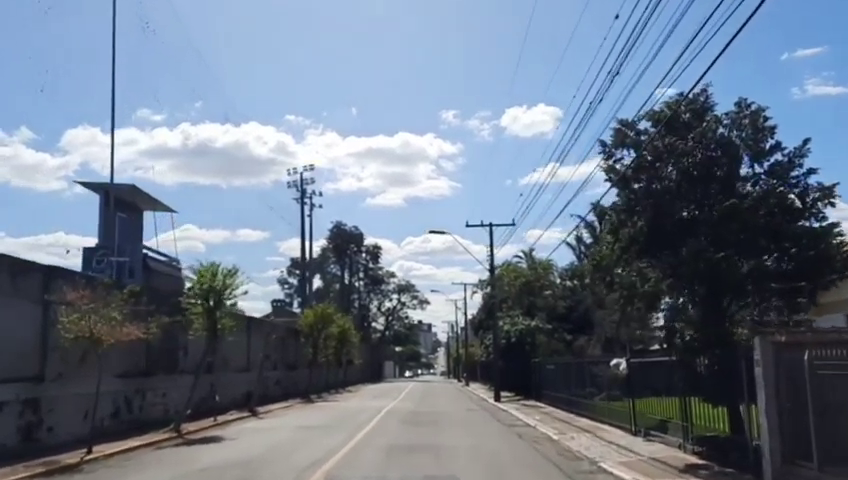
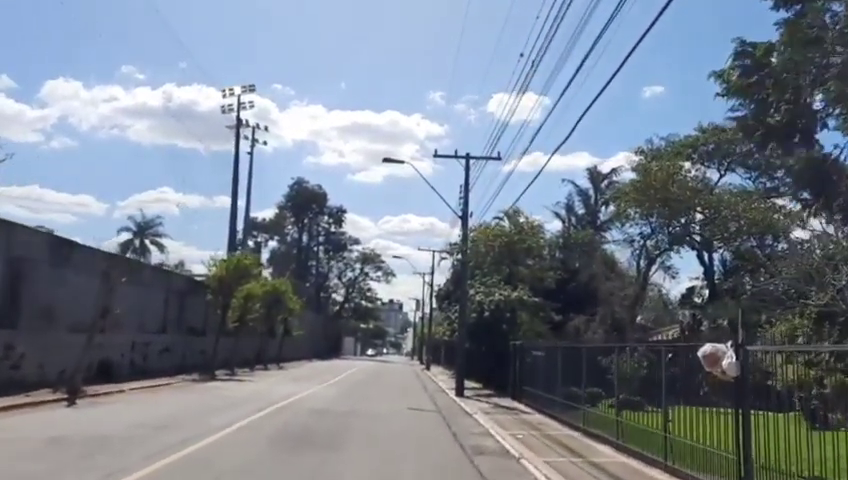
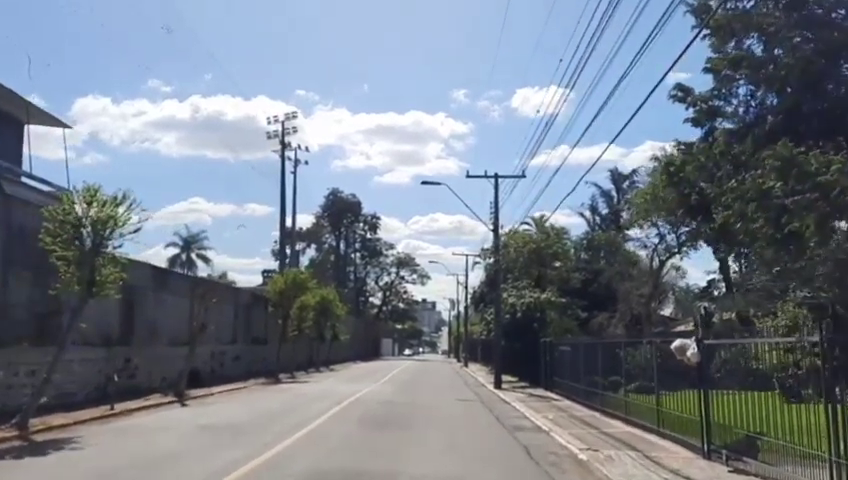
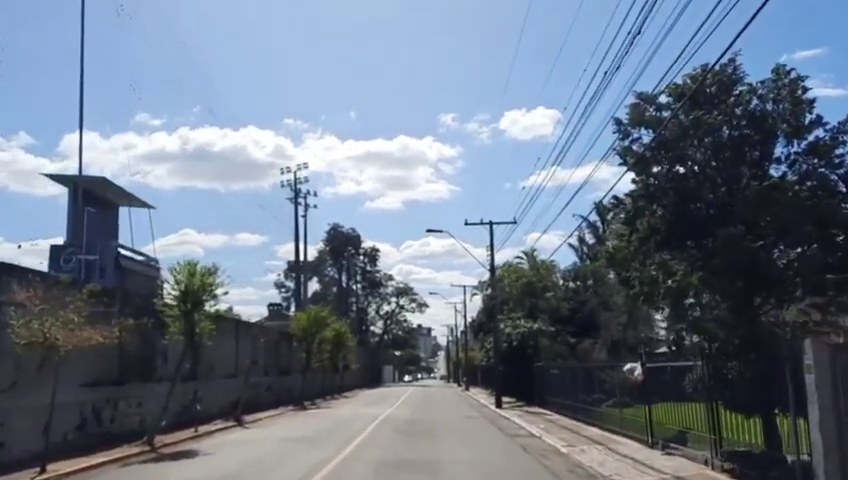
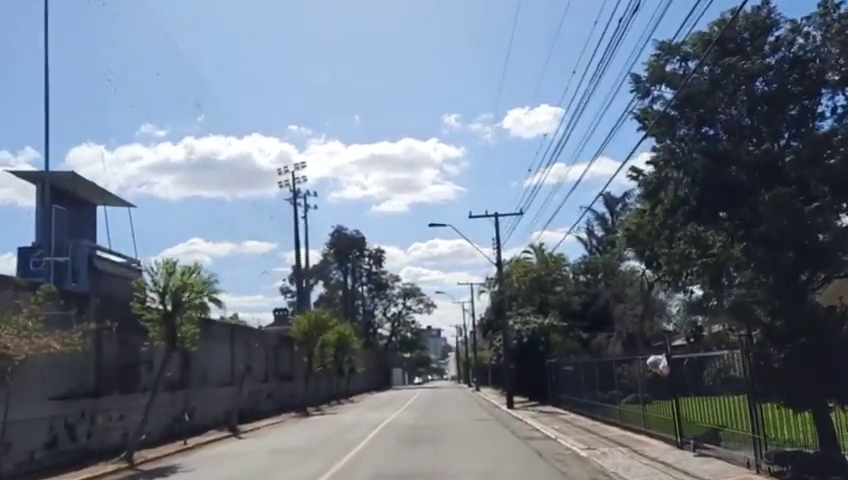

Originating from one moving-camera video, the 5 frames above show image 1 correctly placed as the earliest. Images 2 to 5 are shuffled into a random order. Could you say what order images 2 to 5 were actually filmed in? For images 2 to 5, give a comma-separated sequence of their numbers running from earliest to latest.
4, 5, 3, 2
